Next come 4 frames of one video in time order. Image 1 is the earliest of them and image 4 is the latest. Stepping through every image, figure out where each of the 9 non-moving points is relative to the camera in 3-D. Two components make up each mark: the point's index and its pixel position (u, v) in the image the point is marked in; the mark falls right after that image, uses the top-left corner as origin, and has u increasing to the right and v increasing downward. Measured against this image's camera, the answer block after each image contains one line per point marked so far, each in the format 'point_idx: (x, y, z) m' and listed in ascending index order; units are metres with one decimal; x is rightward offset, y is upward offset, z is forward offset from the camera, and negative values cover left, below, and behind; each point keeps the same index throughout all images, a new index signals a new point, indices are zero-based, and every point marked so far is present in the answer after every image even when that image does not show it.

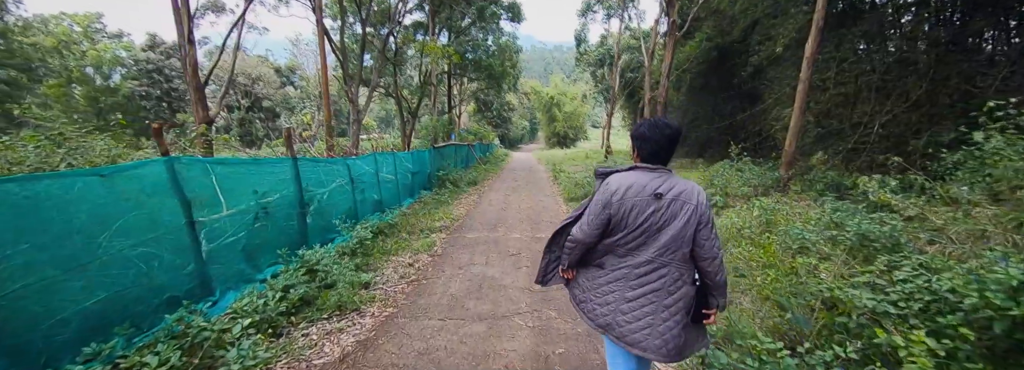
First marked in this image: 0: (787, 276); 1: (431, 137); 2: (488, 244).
0: (+2.5, -0.8, +3.0) m
1: (-3.5, +2.1, +15.1) m
2: (-0.3, -0.9, +5.0) m
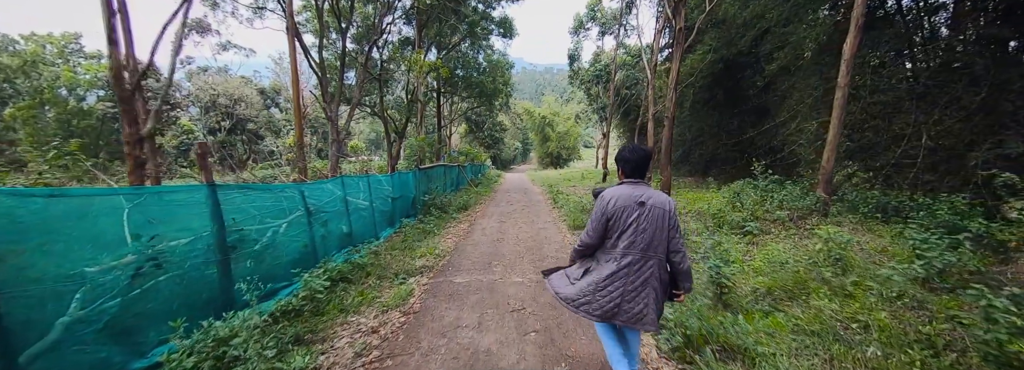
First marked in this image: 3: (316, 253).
0: (+2.5, -1.0, +2.0) m
1: (-3.9, +1.1, +14.0) m
2: (-0.4, -1.2, +3.8) m
3: (-2.7, -0.9, +4.6) m
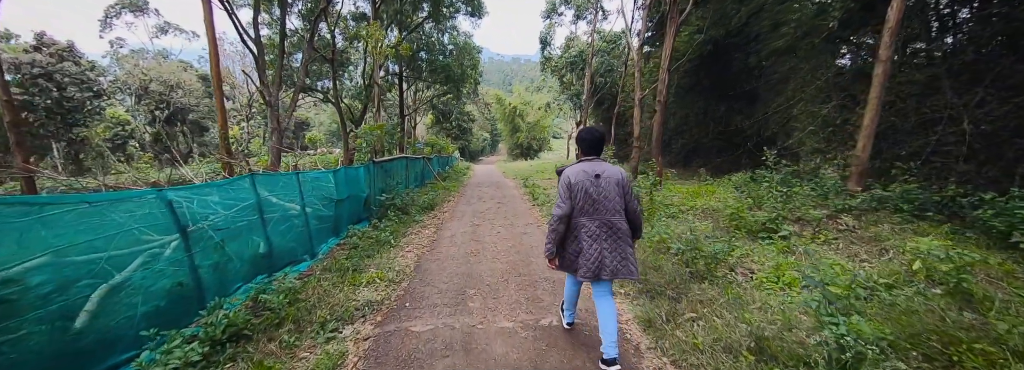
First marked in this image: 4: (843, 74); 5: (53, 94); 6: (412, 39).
0: (+2.6, -1.1, +0.9) m
1: (-4.9, +1.3, +12.2) m
2: (-0.4, -1.3, +2.5) m
3: (-2.8, -1.0, +3.1) m
4: (+7.3, +2.5, +7.4) m
5: (-17.8, +3.6, +13.1) m
6: (-4.8, +7.0, +16.2) m
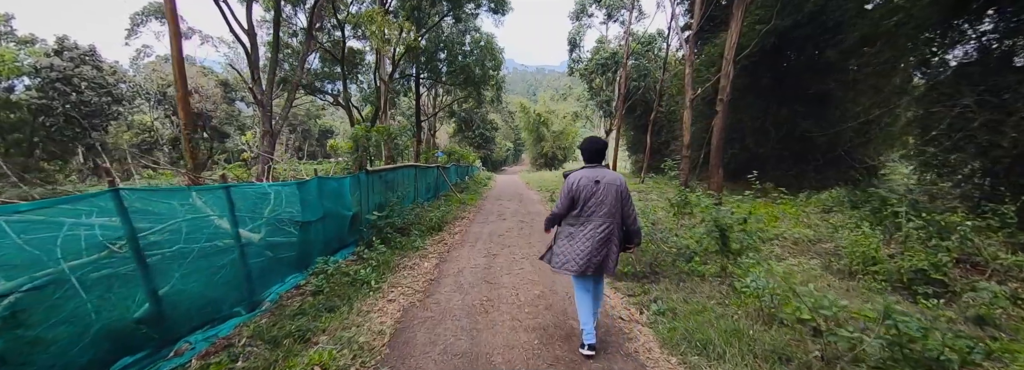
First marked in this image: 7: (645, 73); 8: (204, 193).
0: (+2.6, -1.2, -0.9) m
1: (-4.1, +0.9, +11.0) m
2: (-0.3, -1.4, +0.9) m
3: (-2.7, -1.1, +1.7) m
4: (+7.8, +2.0, +5.4) m
5: (-16.9, +3.3, +12.7) m
6: (-3.7, +6.6, +15.1) m
7: (+7.3, +6.2, +18.5) m
8: (-2.8, -0.1, +2.9) m
